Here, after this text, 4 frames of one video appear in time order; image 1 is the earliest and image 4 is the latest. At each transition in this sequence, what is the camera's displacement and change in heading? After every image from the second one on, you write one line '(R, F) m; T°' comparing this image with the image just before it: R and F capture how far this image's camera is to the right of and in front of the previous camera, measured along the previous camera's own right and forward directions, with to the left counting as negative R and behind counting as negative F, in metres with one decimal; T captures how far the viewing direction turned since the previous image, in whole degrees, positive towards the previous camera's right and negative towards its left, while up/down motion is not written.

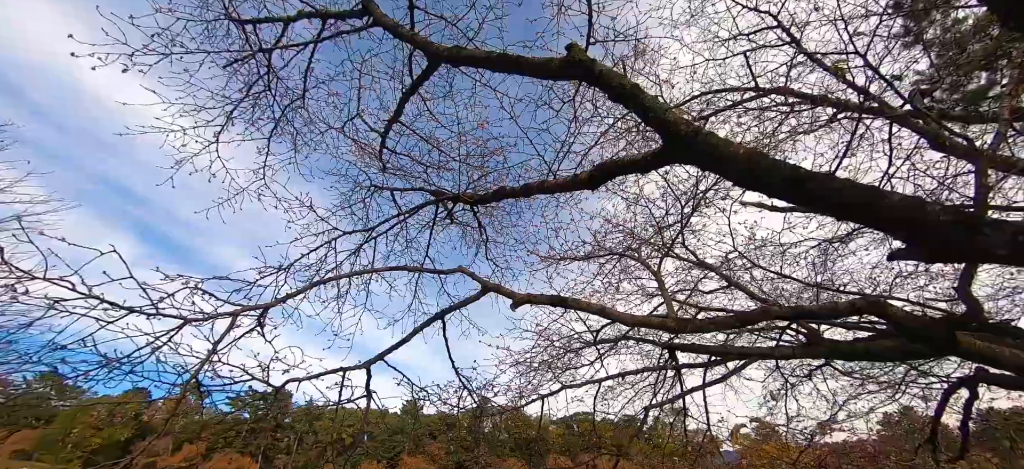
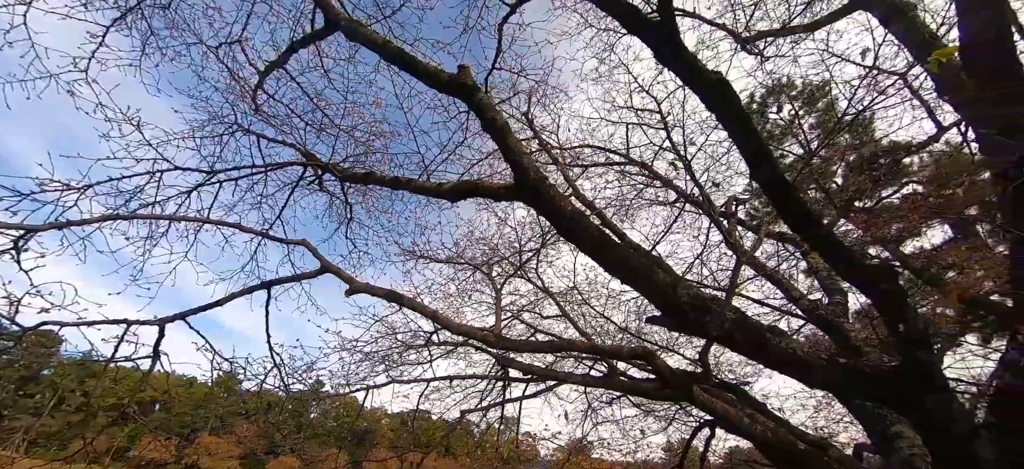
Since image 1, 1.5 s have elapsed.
(+0.2, -2.0) m; +17°
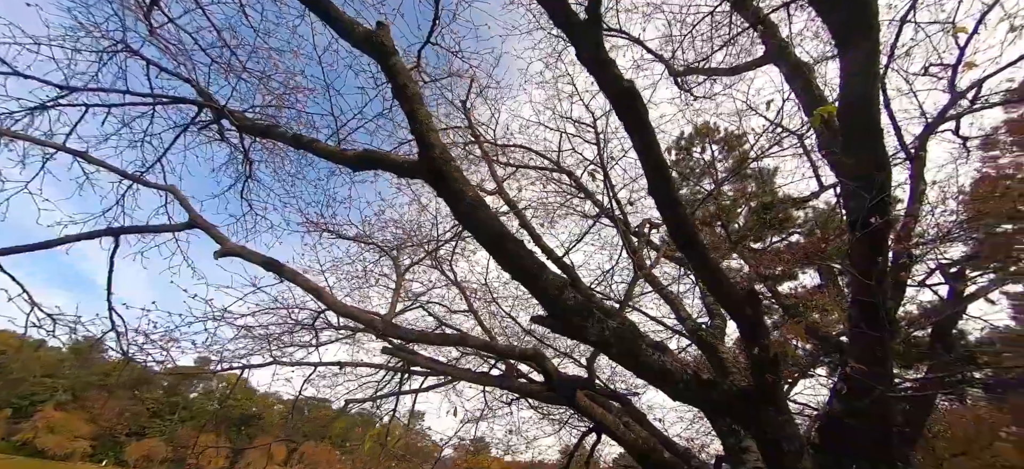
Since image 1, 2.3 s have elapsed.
(-1.2, +0.6) m; +10°
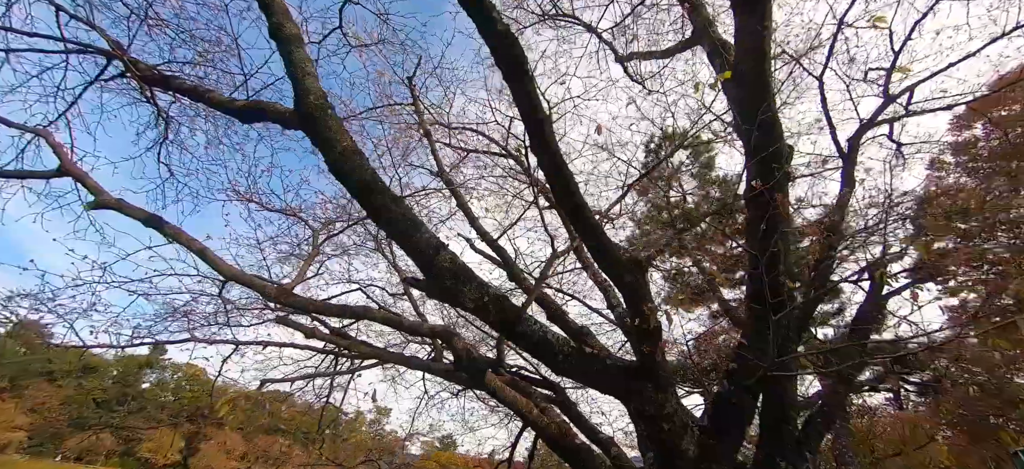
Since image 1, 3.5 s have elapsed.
(+0.2, -0.4) m; +4°
